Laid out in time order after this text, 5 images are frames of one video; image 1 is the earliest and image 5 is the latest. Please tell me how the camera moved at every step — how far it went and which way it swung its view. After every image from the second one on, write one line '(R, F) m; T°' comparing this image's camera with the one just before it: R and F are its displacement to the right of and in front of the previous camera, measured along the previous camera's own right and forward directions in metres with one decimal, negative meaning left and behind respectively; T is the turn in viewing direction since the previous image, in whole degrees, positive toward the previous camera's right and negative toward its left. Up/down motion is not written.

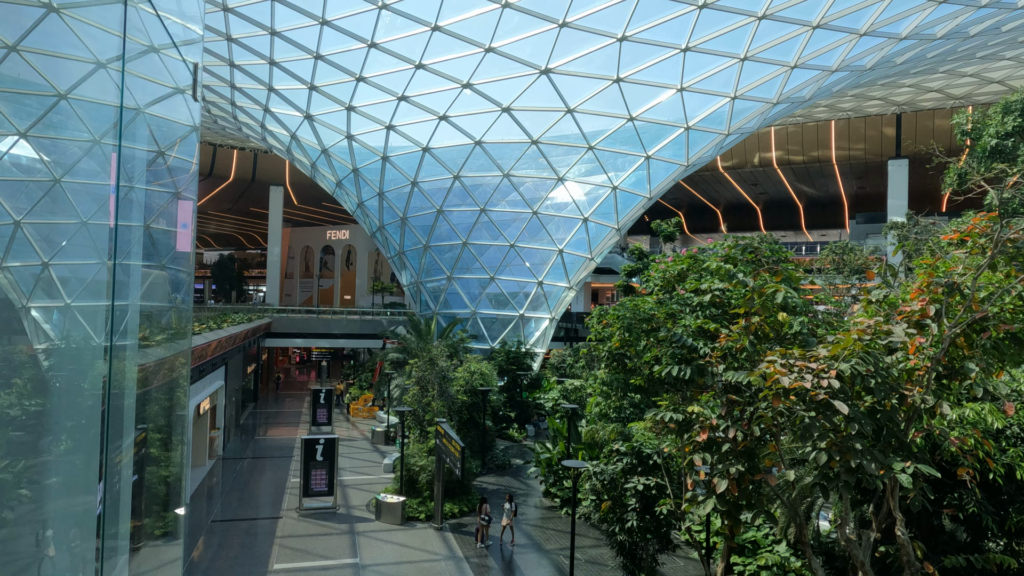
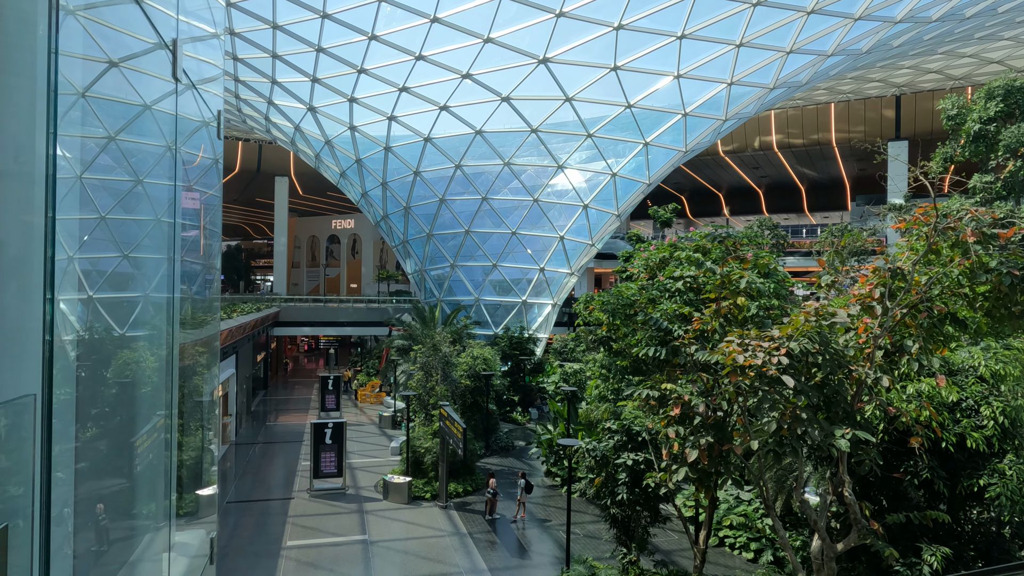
(+0.2, -0.7) m; -1°
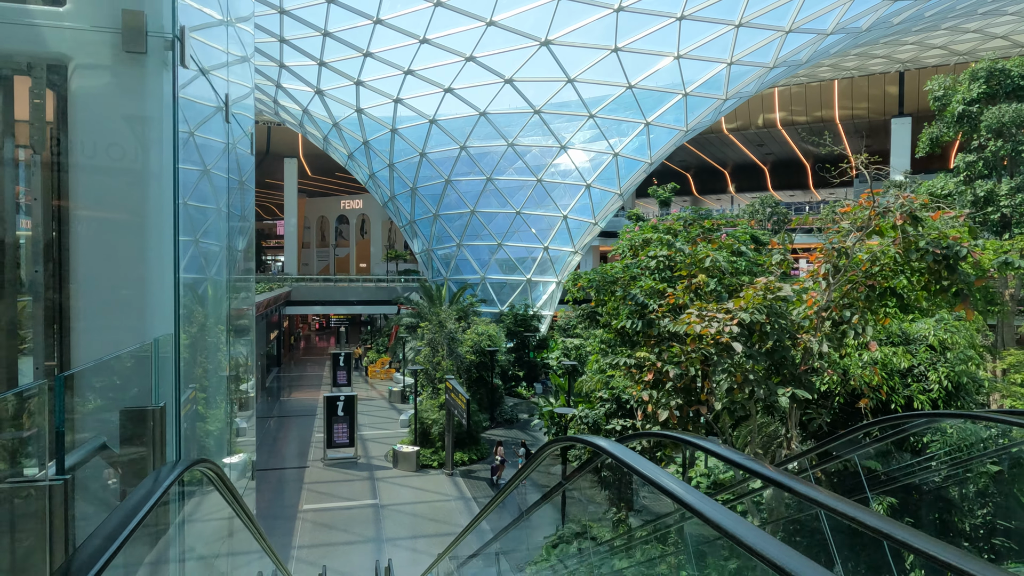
(+0.3, -0.9) m; -1°
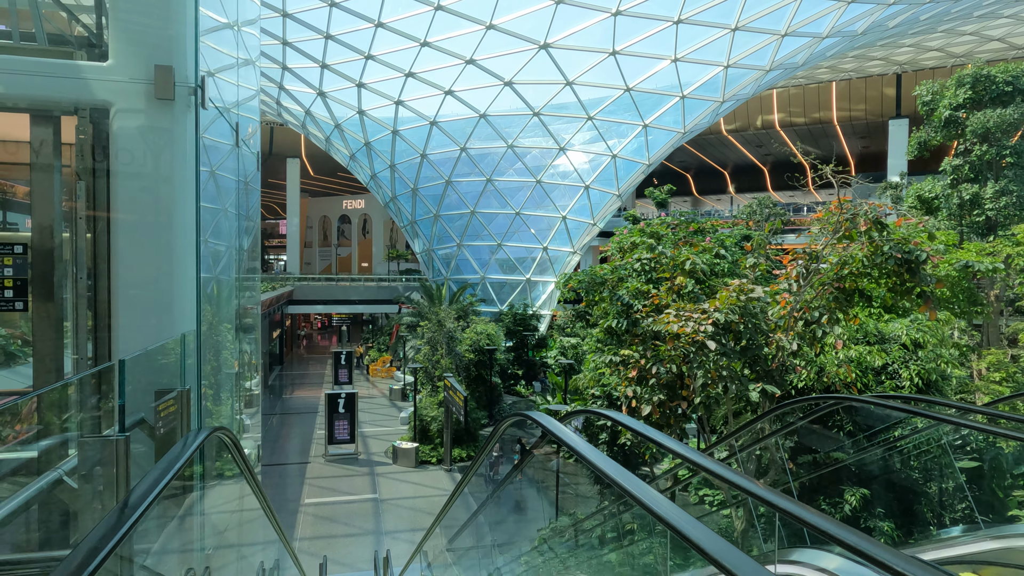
(+0.2, -0.5) m; 0°
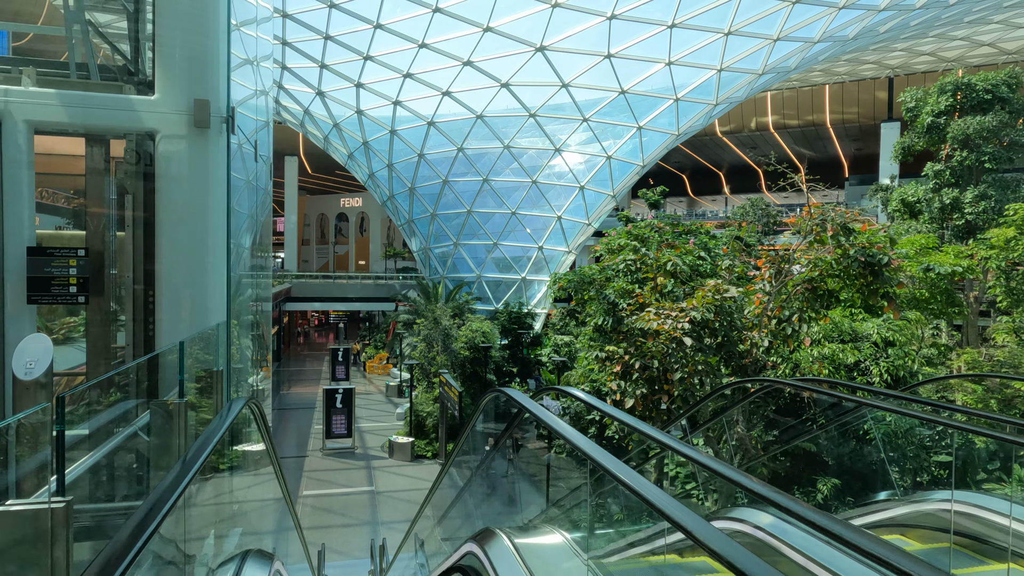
(+0.1, -0.5) m; 0°
